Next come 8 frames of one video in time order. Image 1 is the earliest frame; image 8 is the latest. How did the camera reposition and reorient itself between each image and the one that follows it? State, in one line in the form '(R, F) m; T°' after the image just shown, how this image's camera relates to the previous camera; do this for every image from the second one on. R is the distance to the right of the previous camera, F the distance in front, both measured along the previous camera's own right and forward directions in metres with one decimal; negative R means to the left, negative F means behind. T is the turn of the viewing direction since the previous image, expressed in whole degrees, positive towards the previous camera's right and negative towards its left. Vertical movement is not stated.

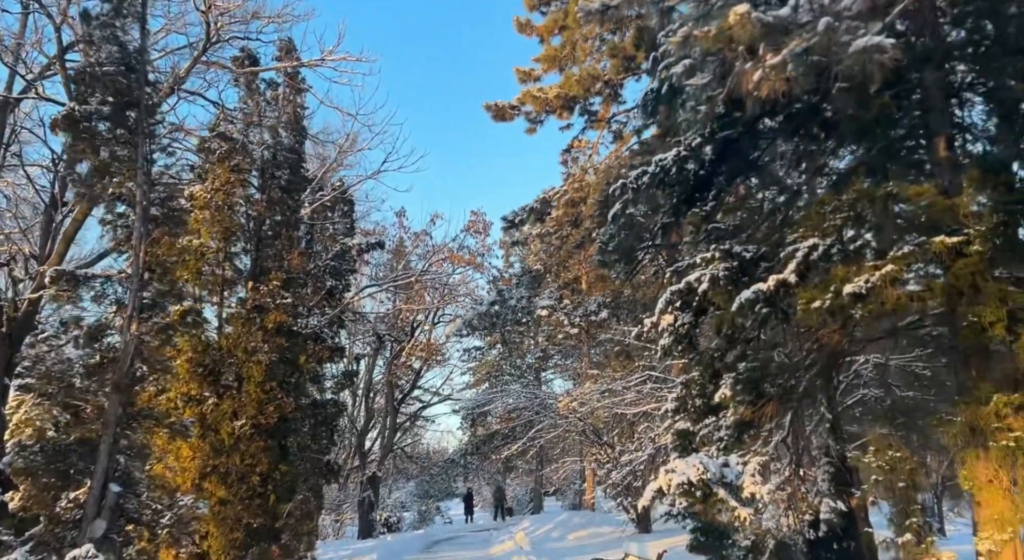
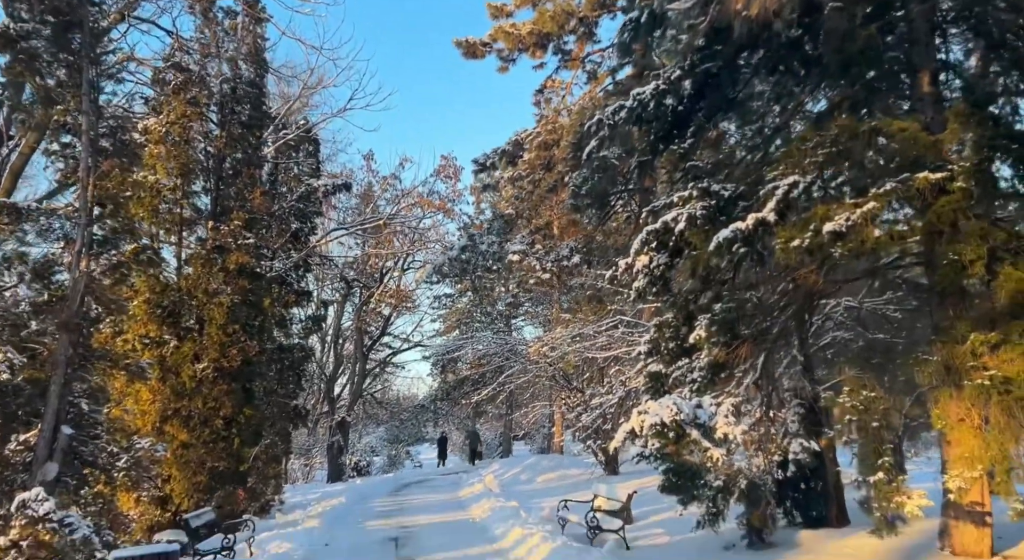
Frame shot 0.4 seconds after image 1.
(0.0, +0.3) m; +3°
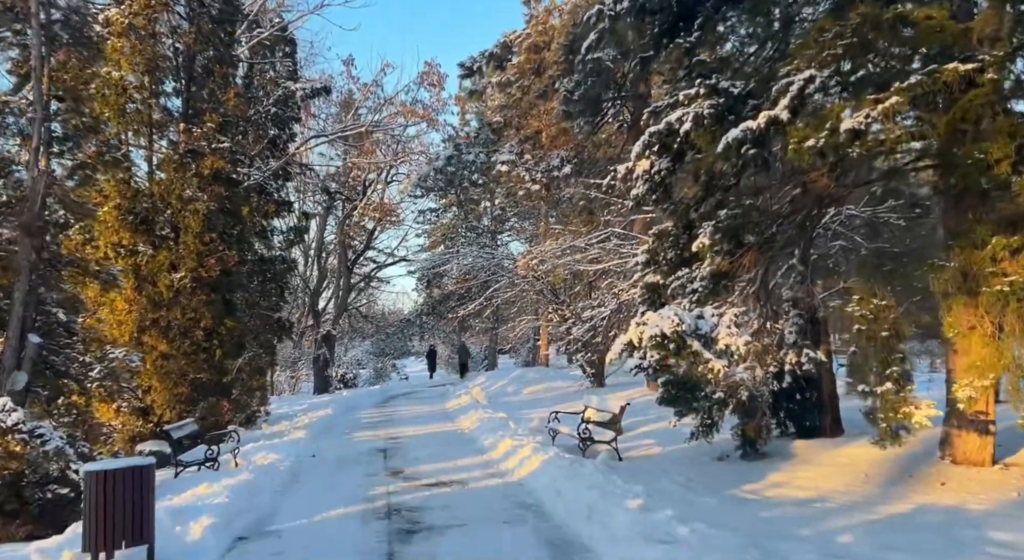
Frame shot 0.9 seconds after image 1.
(-0.1, +0.4) m; +1°
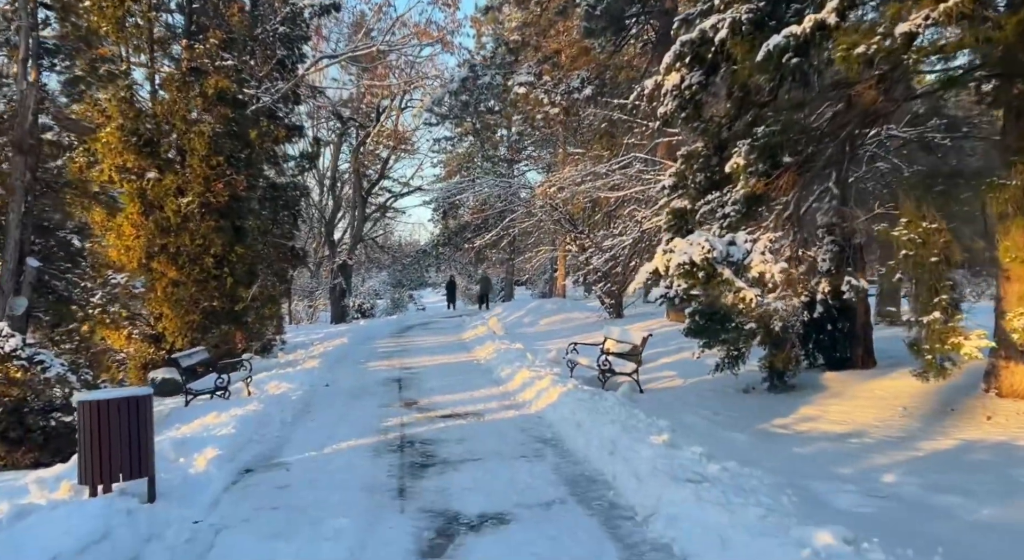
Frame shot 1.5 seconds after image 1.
(0.0, +0.4) m; -1°
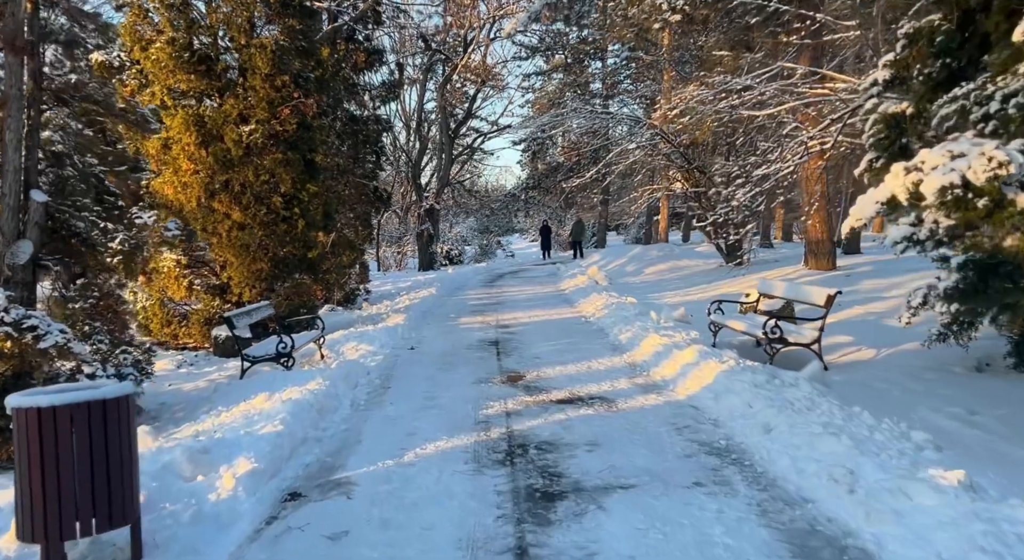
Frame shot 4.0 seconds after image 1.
(-0.5, +2.0) m; -7°
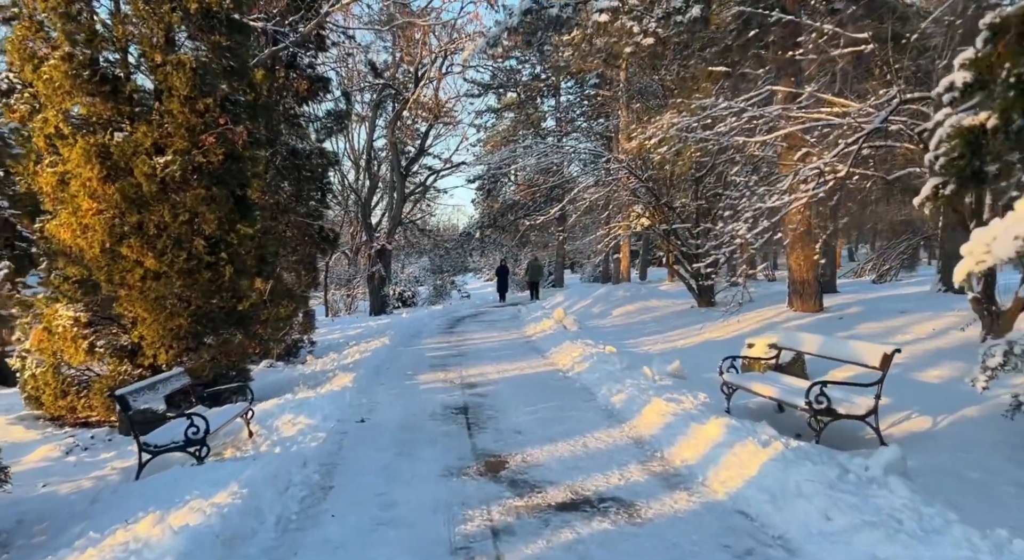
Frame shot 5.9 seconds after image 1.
(-0.2, +1.3) m; +4°
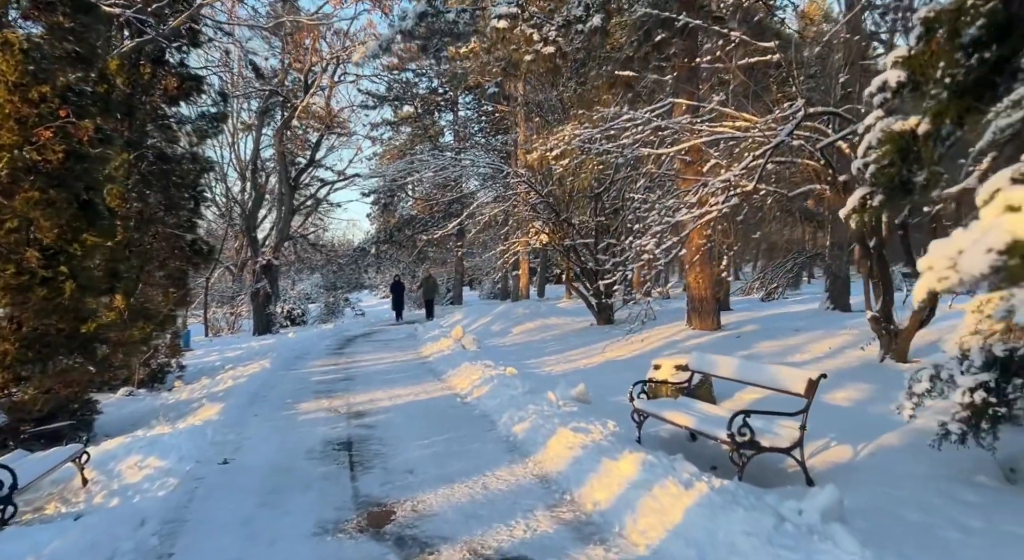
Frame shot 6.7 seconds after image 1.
(+0.1, +0.7) m; +9°
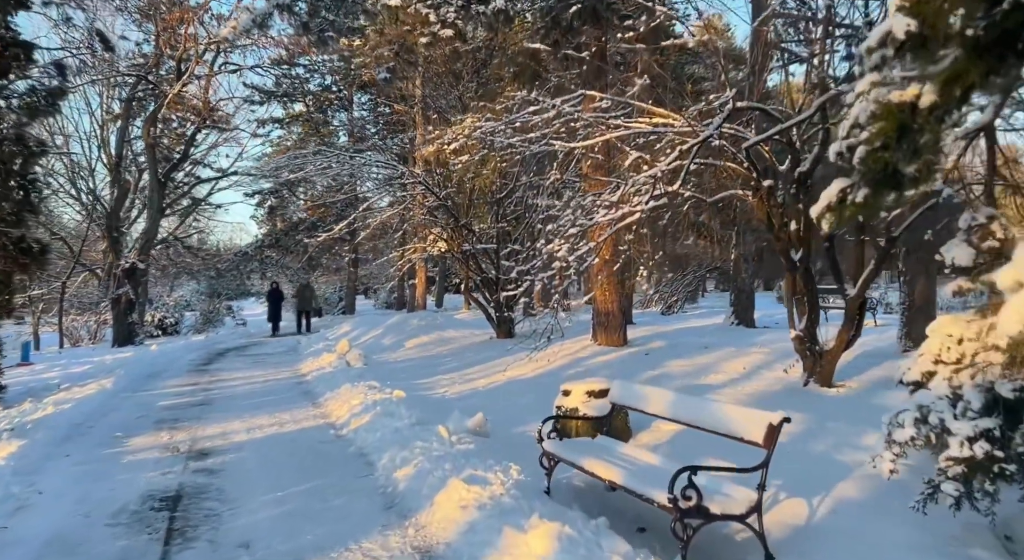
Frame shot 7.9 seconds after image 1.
(+0.1, +1.2) m; +9°
